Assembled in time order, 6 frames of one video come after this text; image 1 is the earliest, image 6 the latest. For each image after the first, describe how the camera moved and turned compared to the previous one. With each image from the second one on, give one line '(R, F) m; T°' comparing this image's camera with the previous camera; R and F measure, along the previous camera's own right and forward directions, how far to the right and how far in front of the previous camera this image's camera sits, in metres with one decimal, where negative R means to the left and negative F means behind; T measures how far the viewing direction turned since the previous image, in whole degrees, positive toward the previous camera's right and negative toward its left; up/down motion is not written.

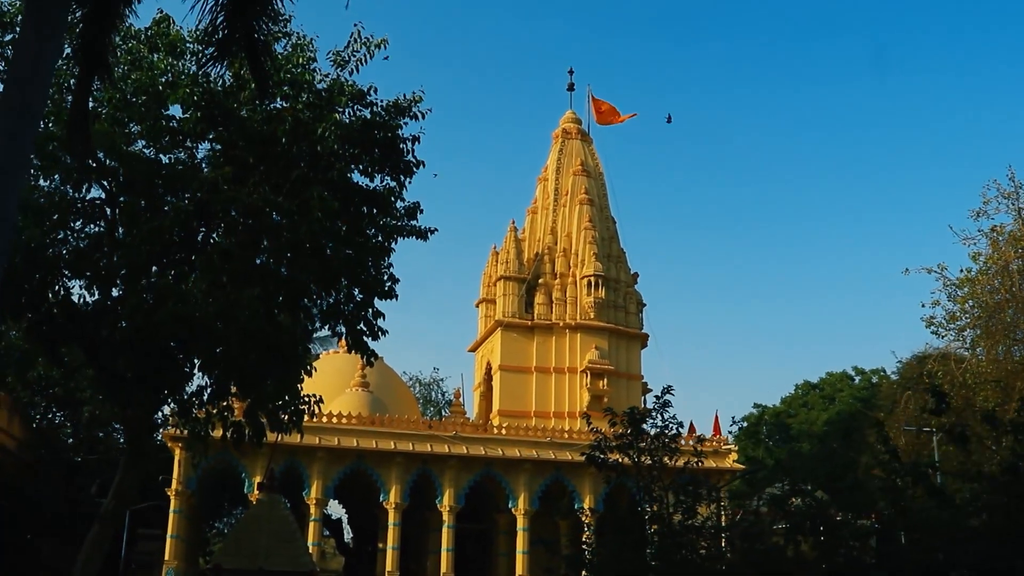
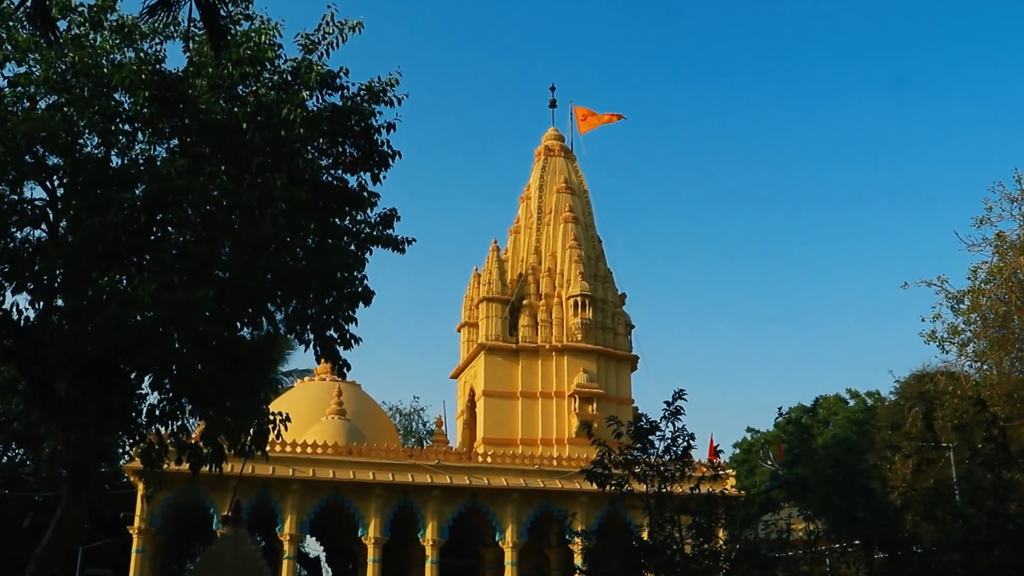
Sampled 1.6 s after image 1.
(-0.1, +1.0) m; +1°
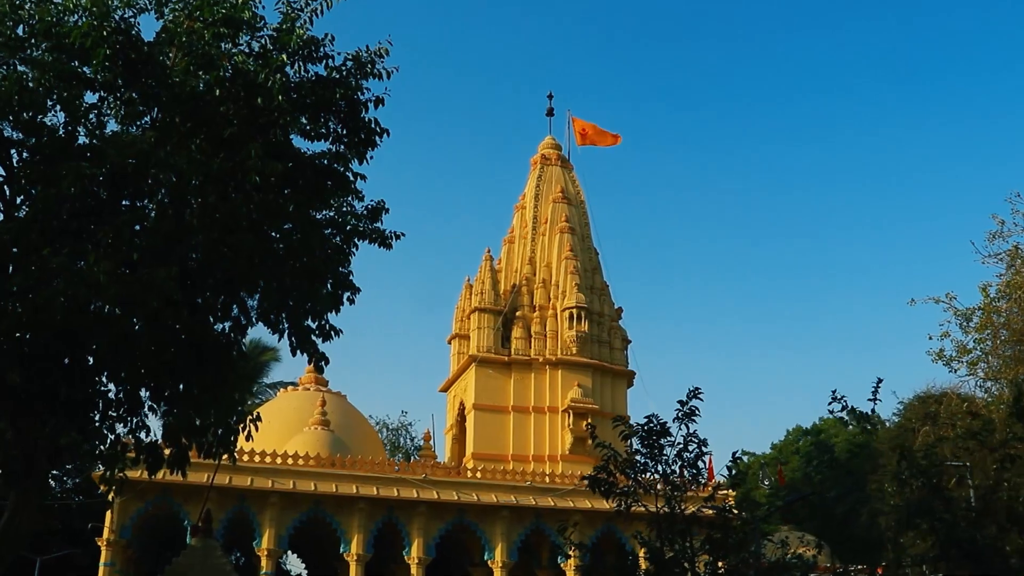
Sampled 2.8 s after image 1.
(0.0, +0.8) m; 0°
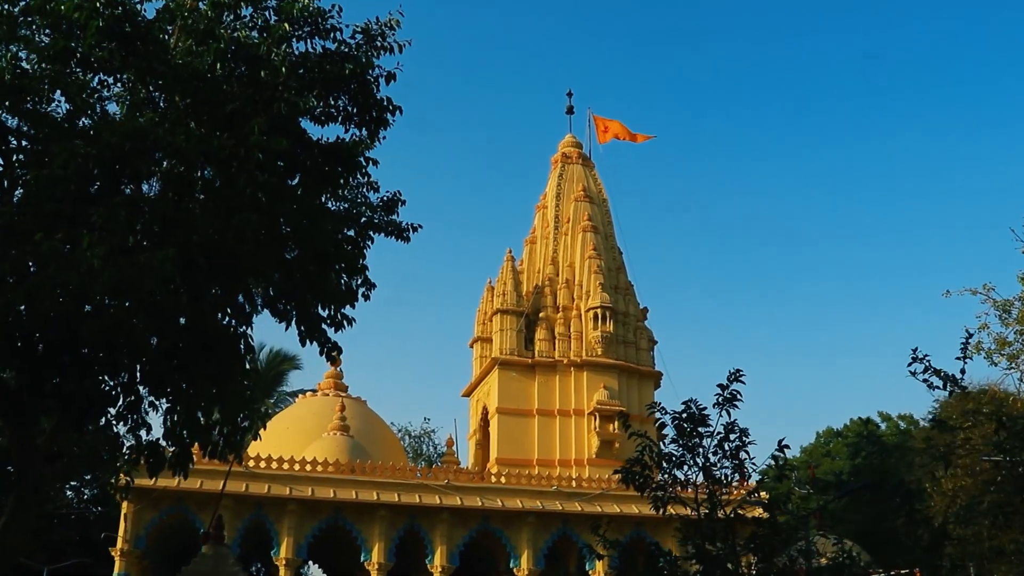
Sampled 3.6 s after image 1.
(0.0, +0.5) m; -1°
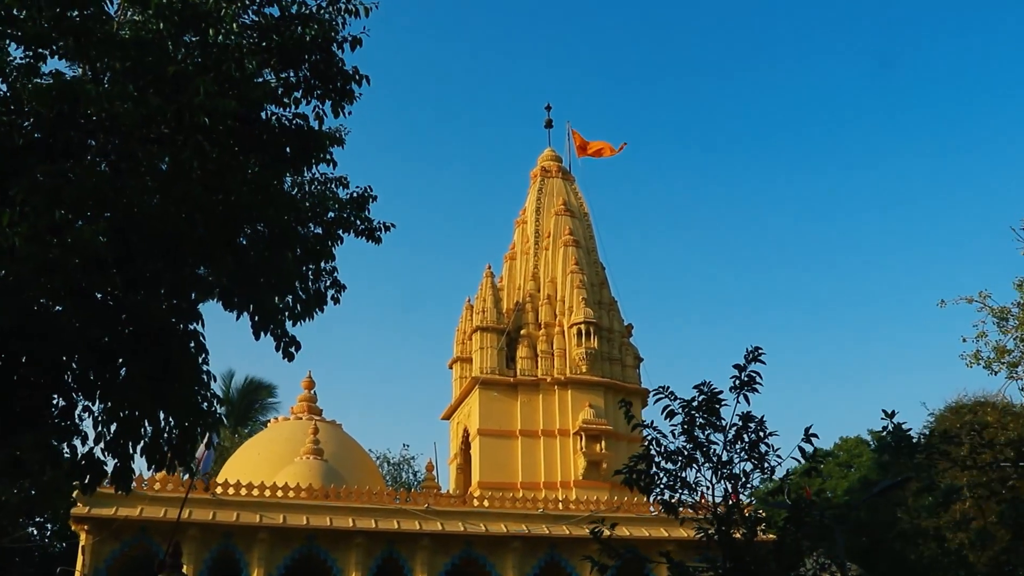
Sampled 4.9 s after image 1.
(0.0, +0.8) m; +1°
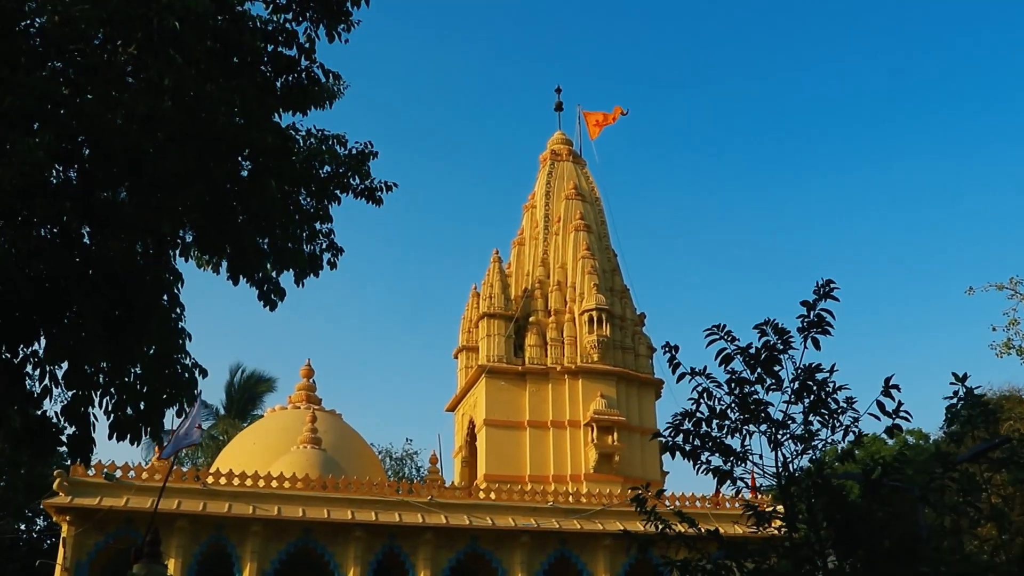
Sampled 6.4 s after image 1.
(-0.1, +0.9) m; 0°
